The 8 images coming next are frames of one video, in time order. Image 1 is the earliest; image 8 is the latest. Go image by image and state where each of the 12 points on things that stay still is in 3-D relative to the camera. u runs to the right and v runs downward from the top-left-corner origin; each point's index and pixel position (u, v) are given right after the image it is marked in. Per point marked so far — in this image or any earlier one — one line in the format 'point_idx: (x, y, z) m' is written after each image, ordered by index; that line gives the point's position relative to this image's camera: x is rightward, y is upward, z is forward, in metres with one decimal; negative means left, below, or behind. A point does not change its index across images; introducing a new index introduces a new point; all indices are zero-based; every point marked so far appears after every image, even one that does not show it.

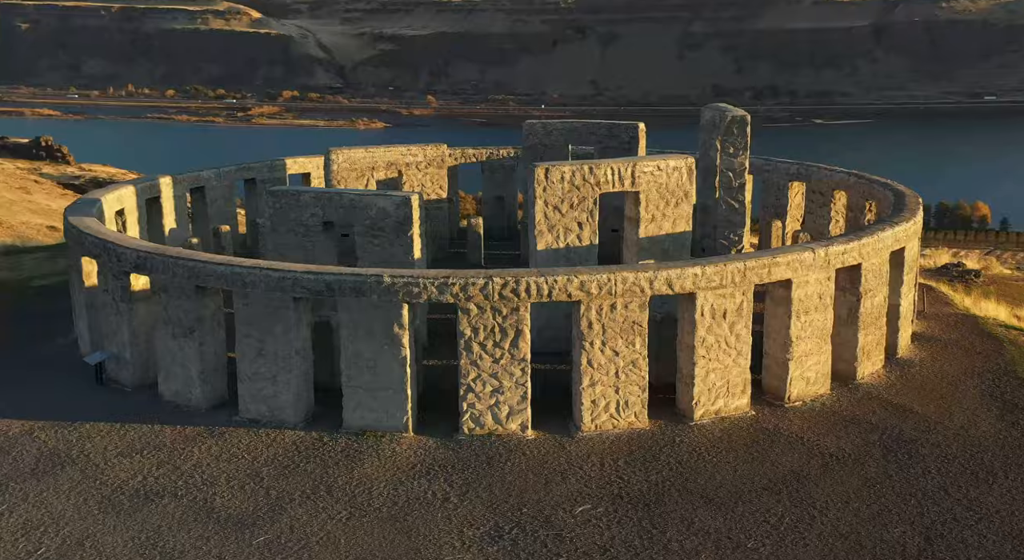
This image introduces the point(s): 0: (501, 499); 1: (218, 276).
0: (-0.1, -2.0, +9.1) m
1: (-3.3, 0.0, +10.9) m
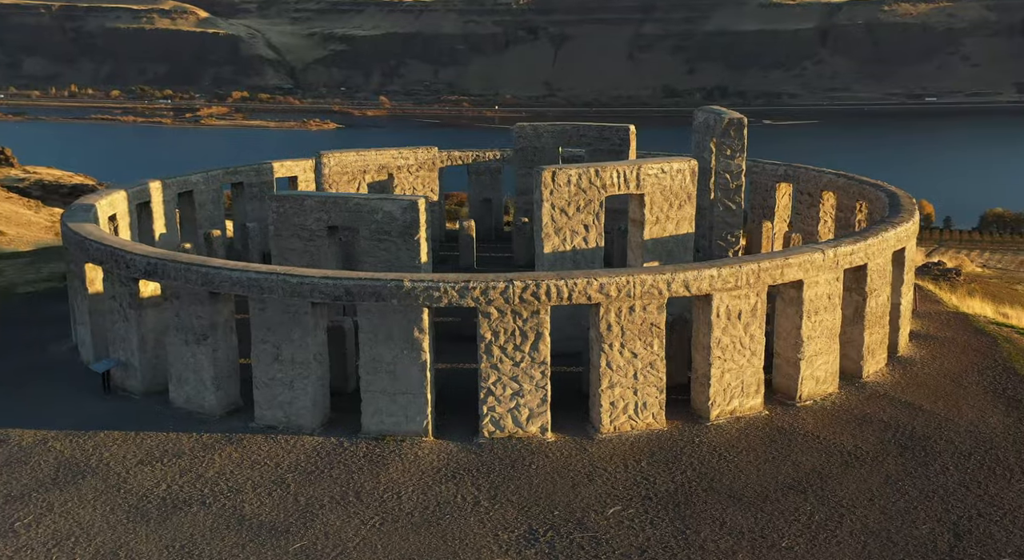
0: (+0.2, -2.0, +9.1) m
1: (-3.1, 0.0, +10.9) m
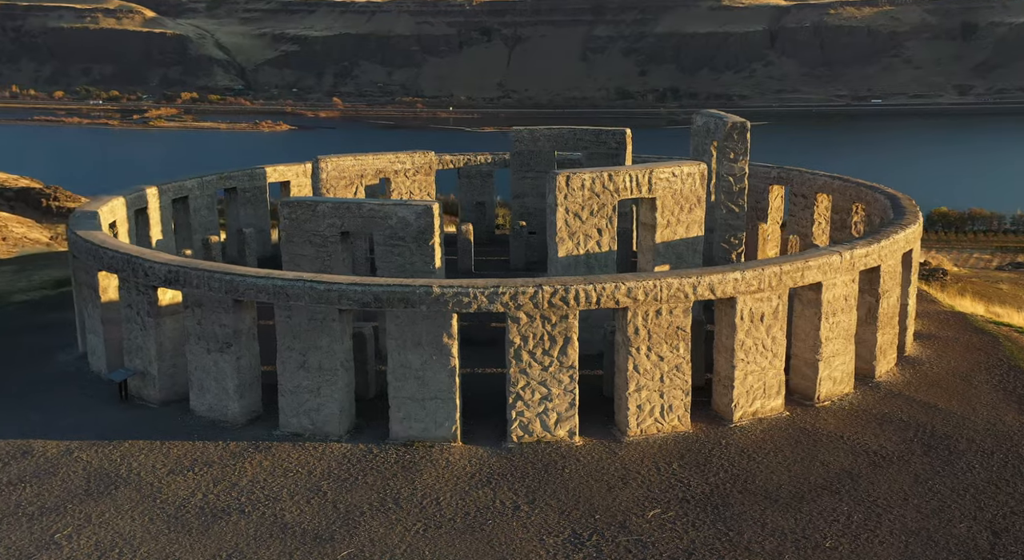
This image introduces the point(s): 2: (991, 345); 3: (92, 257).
0: (+0.5, -2.1, +9.1) m
1: (-2.8, -0.1, +10.8) m
2: (+7.8, -1.0, +16.0) m
3: (-5.5, +0.3, +12.8) m
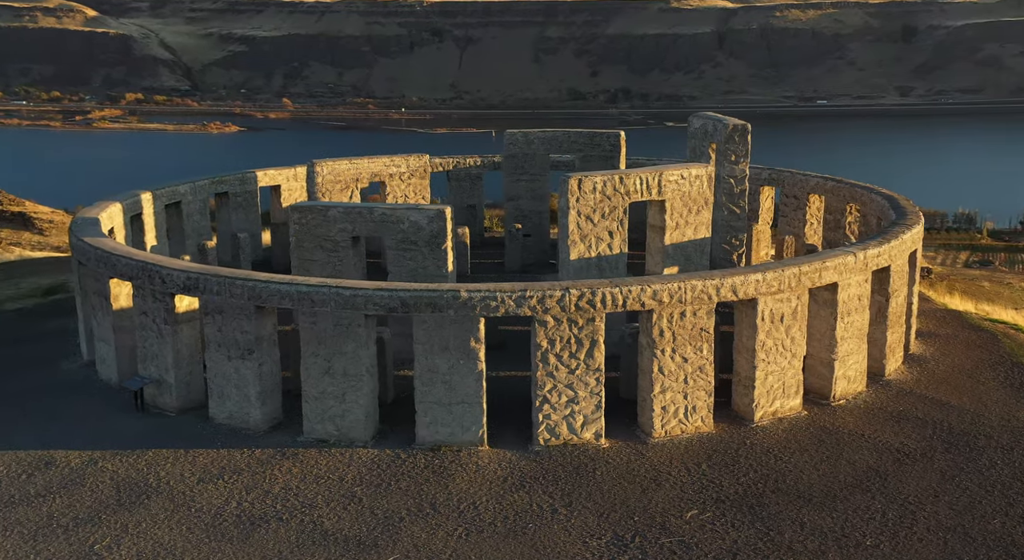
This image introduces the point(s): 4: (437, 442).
0: (+0.9, -2.1, +9.1) m
1: (-2.5, -0.2, +10.8) m
2: (+7.9, -1.0, +16.3) m
3: (-5.3, +0.2, +12.7) m
4: (-0.8, -1.8, +10.8) m
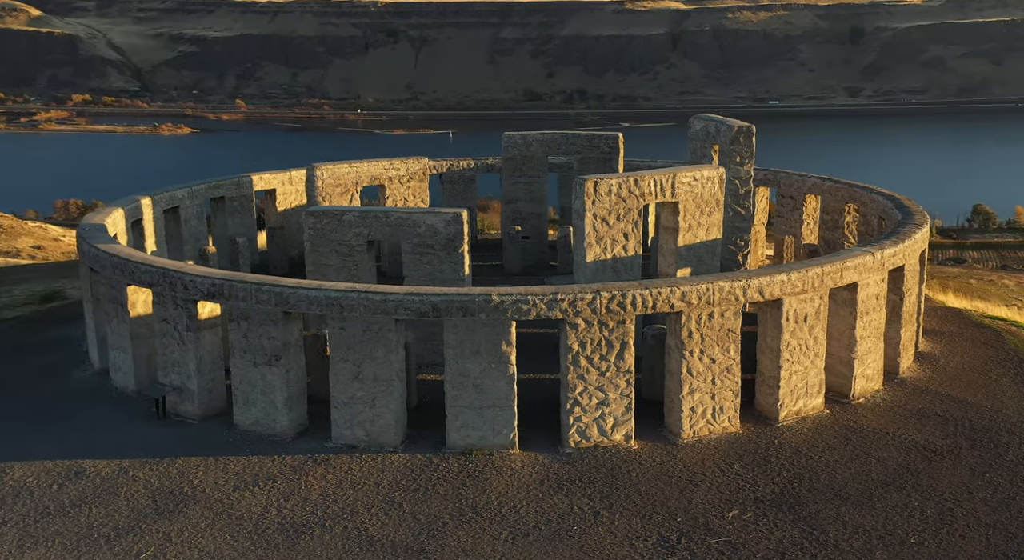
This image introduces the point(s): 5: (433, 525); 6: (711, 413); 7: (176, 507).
0: (+1.3, -2.1, +9.2) m
1: (-2.2, -0.2, +10.7) m
2: (+8.1, -1.0, +16.5) m
3: (-5.0, +0.1, +12.6) m
4: (-0.5, -1.8, +10.8) m
5: (-0.7, -2.2, +8.9) m
6: (+2.3, -1.5, +11.2) m
7: (-3.2, -2.1, +9.3) m
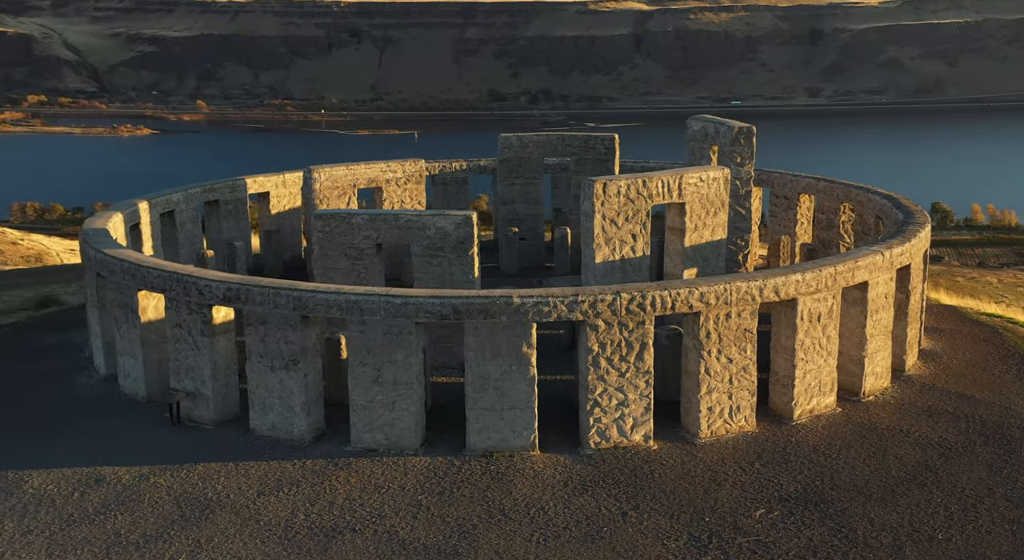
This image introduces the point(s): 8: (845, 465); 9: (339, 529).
0: (+1.5, -2.1, +9.3) m
1: (-2.0, -0.3, +10.7) m
2: (+8.2, -0.9, +16.7) m
3: (-4.8, +0.1, +12.5) m
4: (-0.3, -1.8, +10.8) m
5: (-0.4, -2.2, +8.9) m
6: (+2.5, -1.5, +11.3) m
7: (-2.9, -2.2, +9.3) m
8: (+3.5, -1.9, +10.3) m
9: (-1.6, -2.2, +8.9) m
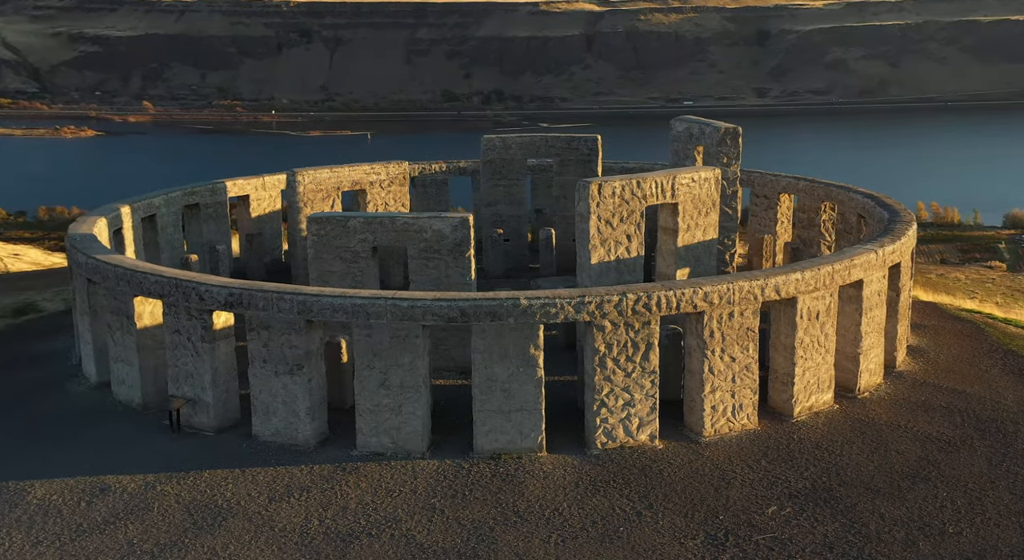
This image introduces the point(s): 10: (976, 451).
0: (+1.7, -2.1, +9.3) m
1: (-1.9, -0.3, +10.7) m
2: (+8.0, -0.9, +17.0) m
3: (-4.8, 0.0, +12.4) m
4: (-0.2, -1.9, +10.8) m
5: (-0.3, -2.2, +8.9) m
6: (+2.5, -1.5, +11.4) m
7: (-2.8, -2.2, +9.2) m
8: (+3.6, -1.9, +10.4) m
9: (-1.4, -2.3, +8.9) m
10: (+5.1, -1.9, +10.7) m
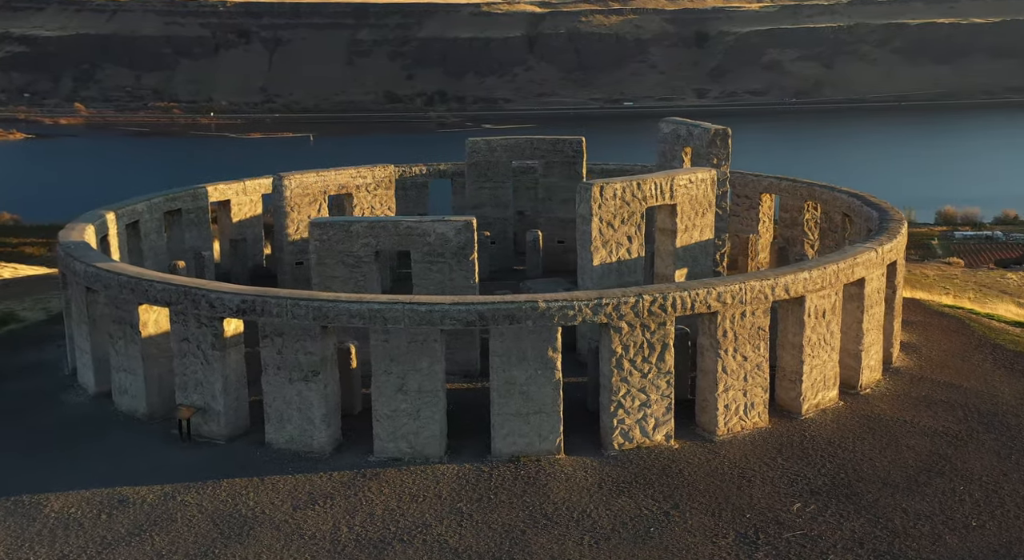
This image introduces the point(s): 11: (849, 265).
0: (+1.9, -2.2, +9.4) m
1: (-1.7, -0.4, +10.6) m
2: (+8.0, -0.8, +17.3) m
3: (-4.7, -0.1, +12.2) m
4: (0.0, -1.9, +10.8) m
5: (0.0, -2.3, +8.9) m
6: (+2.7, -1.5, +11.5) m
7: (-2.5, -2.3, +9.1) m
8: (+3.8, -1.9, +10.6) m
9: (-1.1, -2.3, +8.8) m
10: (+5.3, -1.8, +11.0) m
11: (+4.2, +0.2, +12.3) m
